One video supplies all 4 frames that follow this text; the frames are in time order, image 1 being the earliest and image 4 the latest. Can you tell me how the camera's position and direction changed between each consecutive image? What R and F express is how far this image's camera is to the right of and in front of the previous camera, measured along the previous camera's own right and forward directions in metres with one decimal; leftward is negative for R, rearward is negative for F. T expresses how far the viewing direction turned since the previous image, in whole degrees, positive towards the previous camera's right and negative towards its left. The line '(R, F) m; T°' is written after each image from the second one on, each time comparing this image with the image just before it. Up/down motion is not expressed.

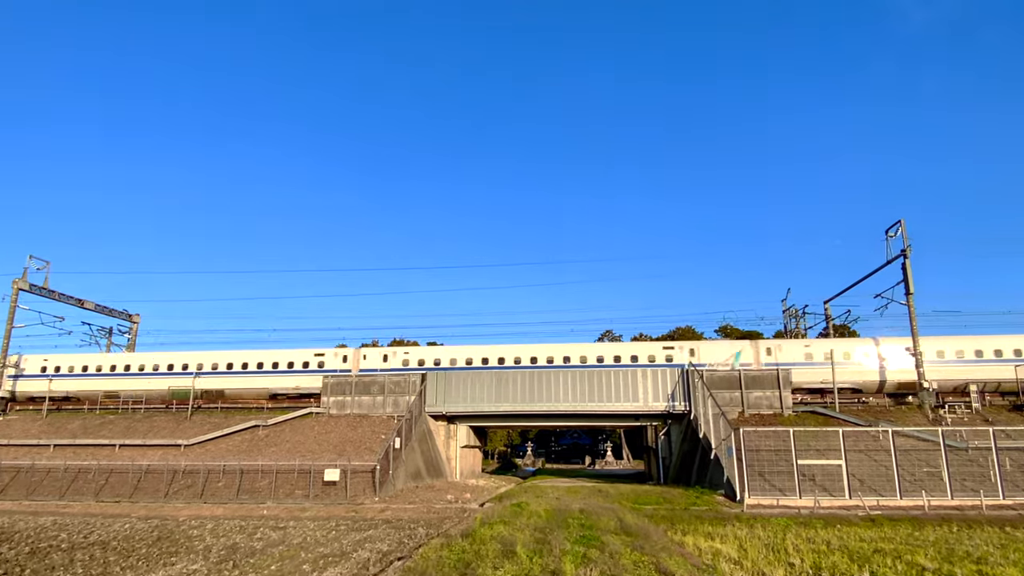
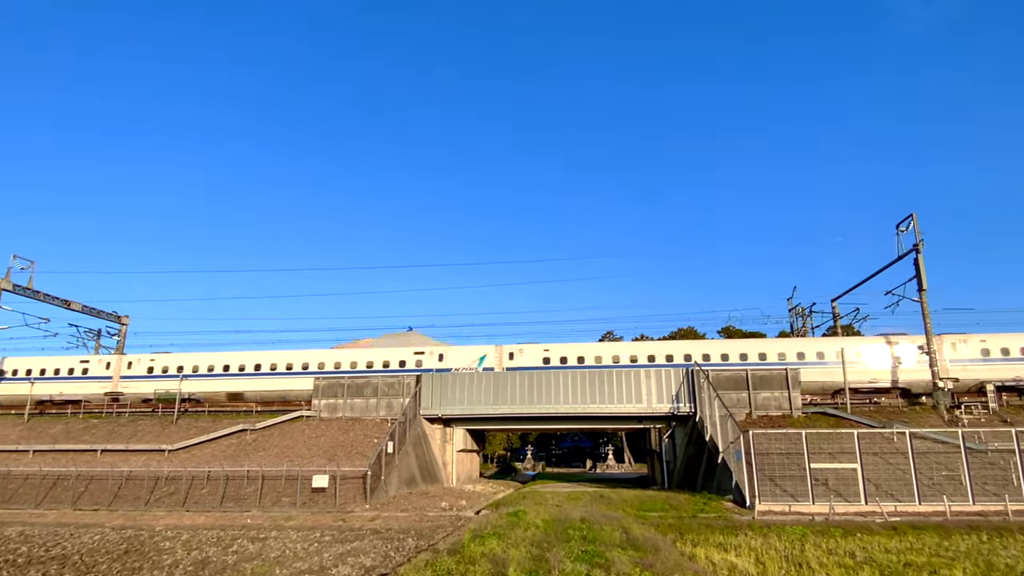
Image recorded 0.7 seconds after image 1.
(+0.1, +1.3) m; 0°
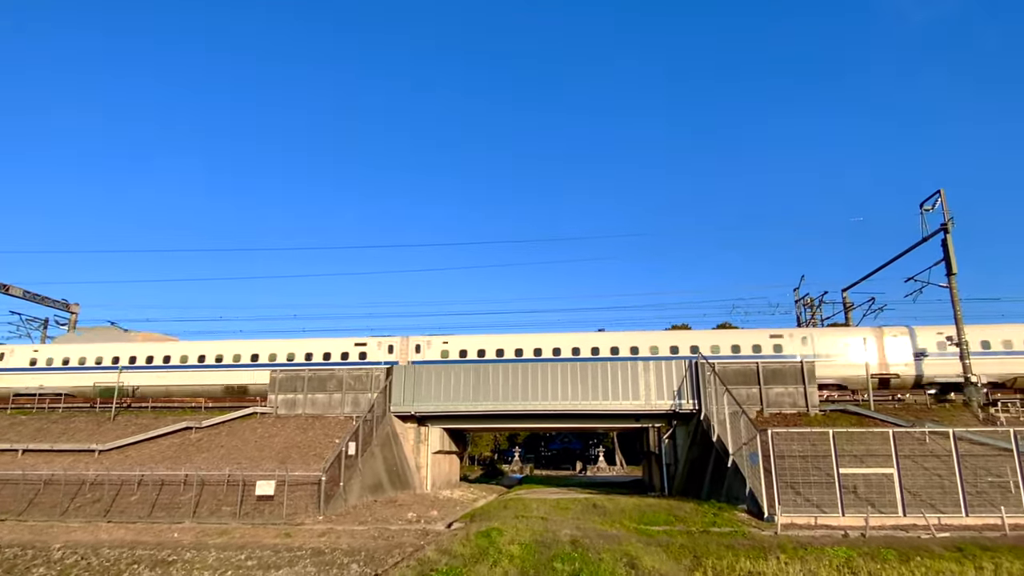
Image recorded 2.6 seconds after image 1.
(+0.4, +3.7) m; +1°
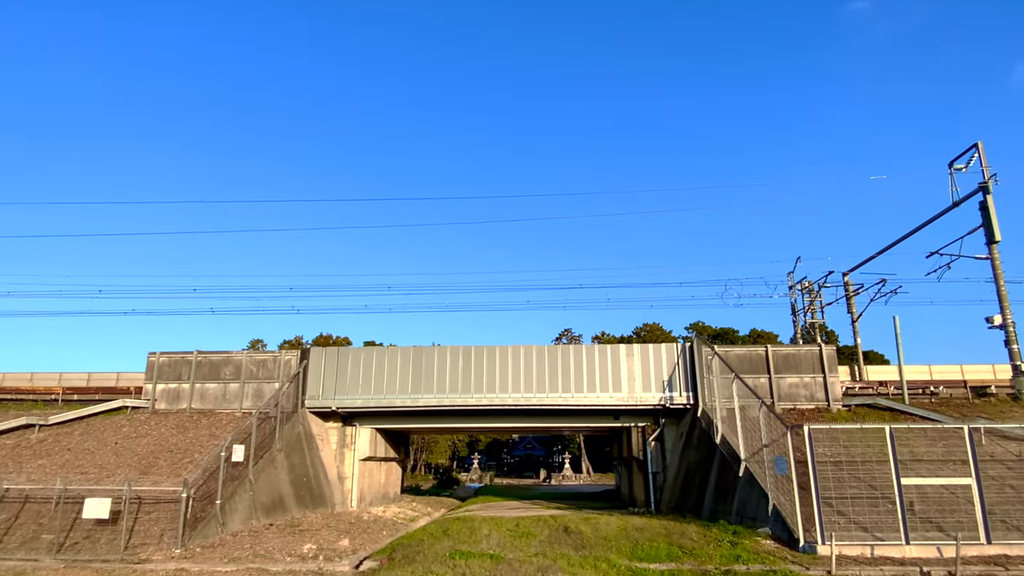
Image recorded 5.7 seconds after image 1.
(+0.5, +6.1) m; +3°
